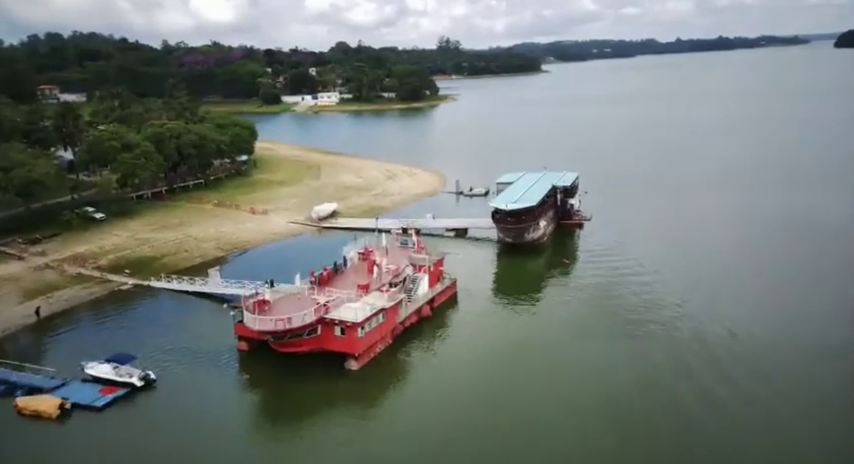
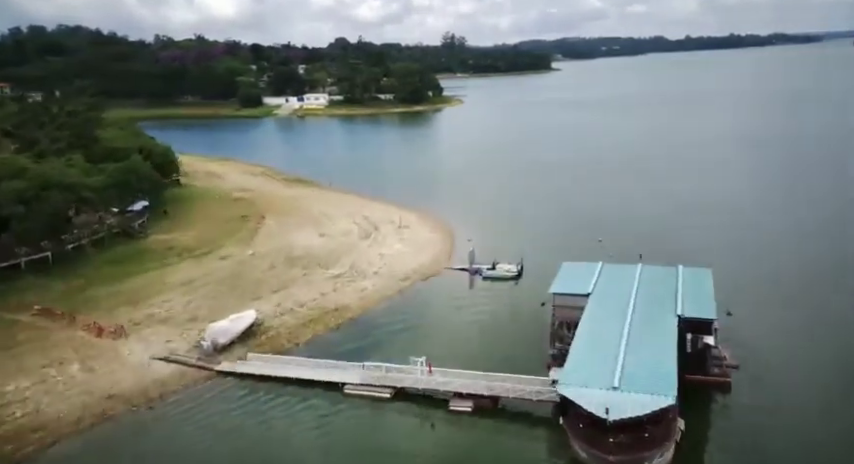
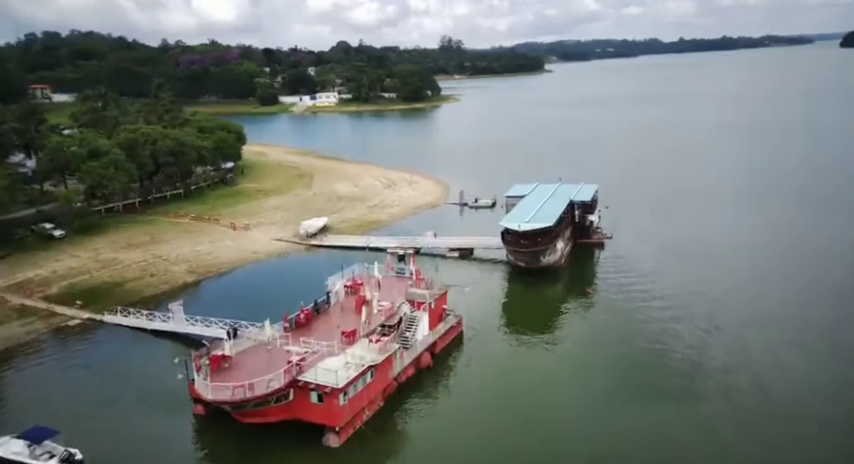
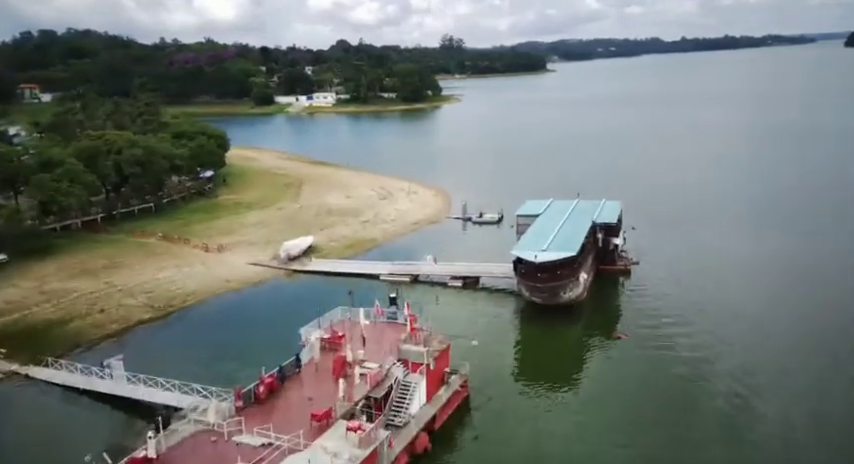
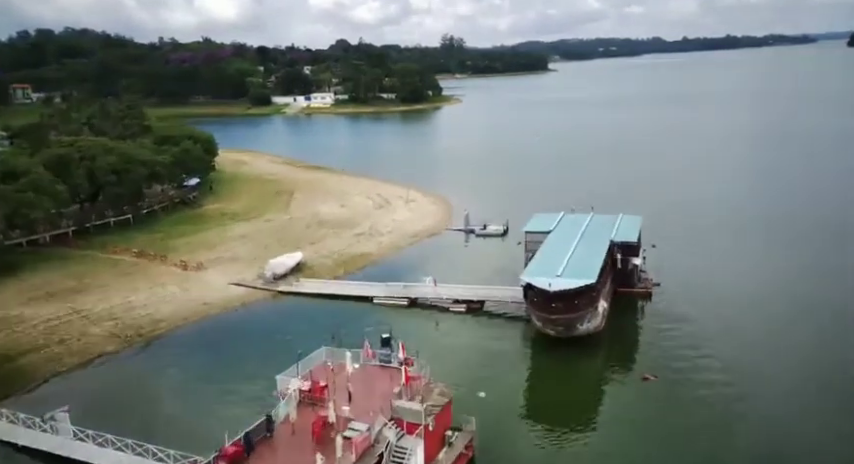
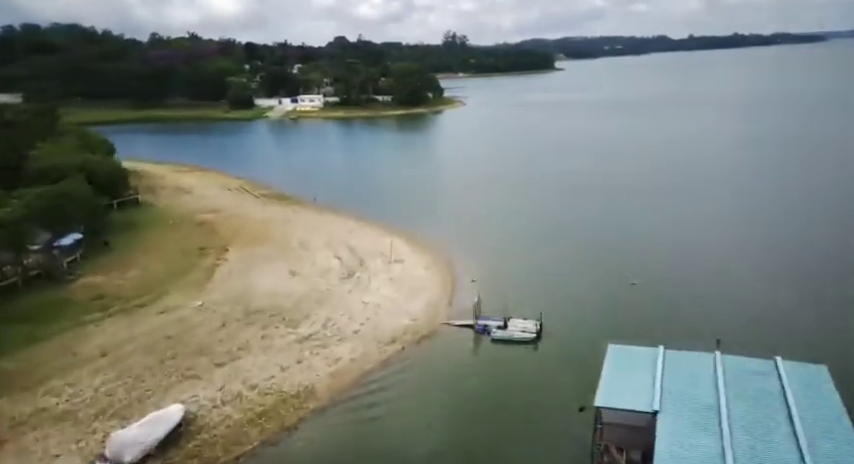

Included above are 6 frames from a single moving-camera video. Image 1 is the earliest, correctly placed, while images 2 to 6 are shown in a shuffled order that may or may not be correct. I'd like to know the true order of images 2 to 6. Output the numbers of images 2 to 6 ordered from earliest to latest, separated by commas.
3, 4, 5, 2, 6
